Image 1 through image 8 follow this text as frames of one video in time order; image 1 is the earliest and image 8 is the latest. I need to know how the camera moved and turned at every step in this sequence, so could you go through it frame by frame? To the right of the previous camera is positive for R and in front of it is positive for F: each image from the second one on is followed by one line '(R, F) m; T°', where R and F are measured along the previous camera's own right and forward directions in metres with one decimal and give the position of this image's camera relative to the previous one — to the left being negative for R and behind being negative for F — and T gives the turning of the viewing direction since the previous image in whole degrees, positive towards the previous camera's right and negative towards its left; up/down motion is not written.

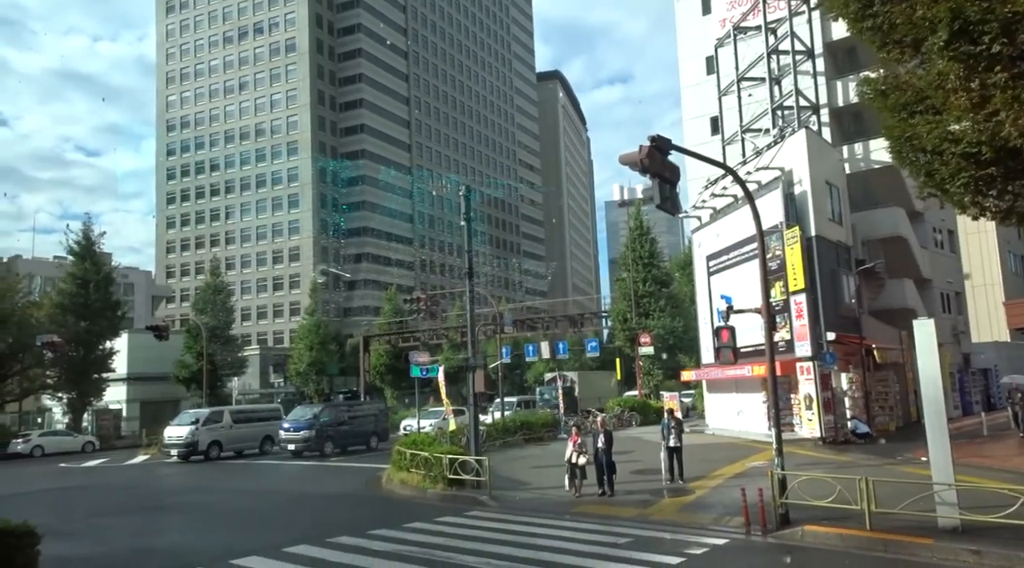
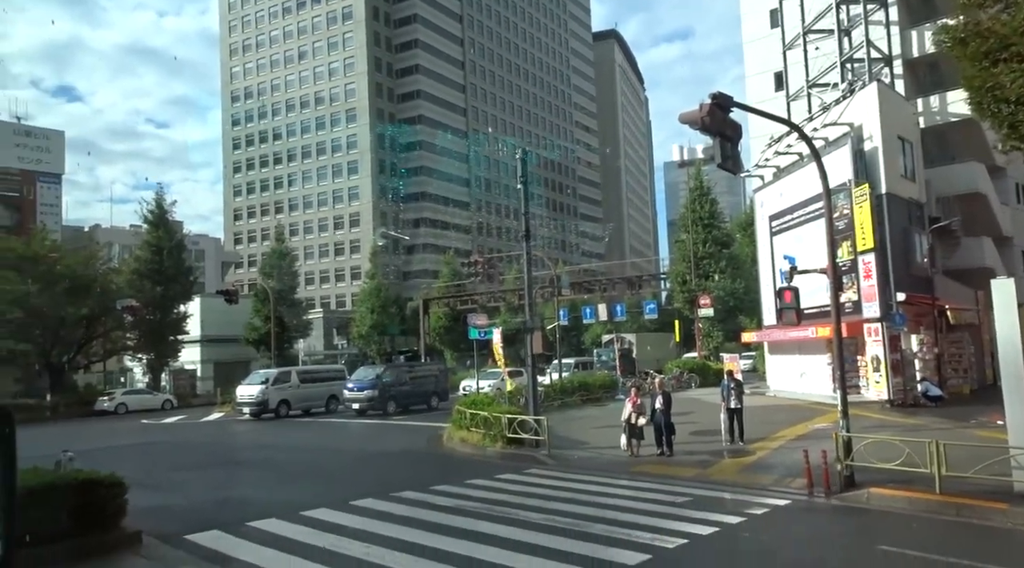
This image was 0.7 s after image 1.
(0.0, 0.0) m; -4°
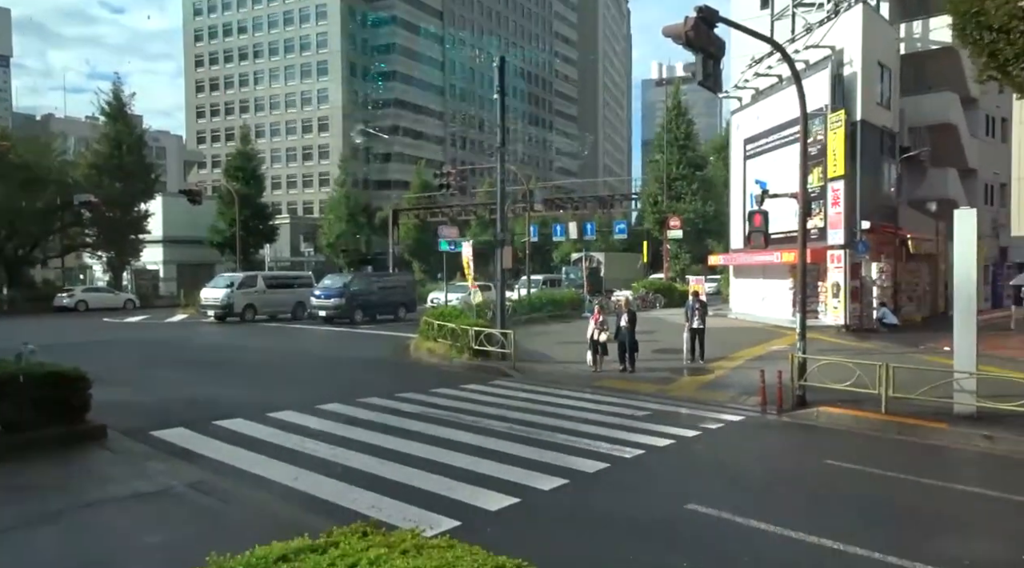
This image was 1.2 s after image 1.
(0.0, 0.0) m; +2°
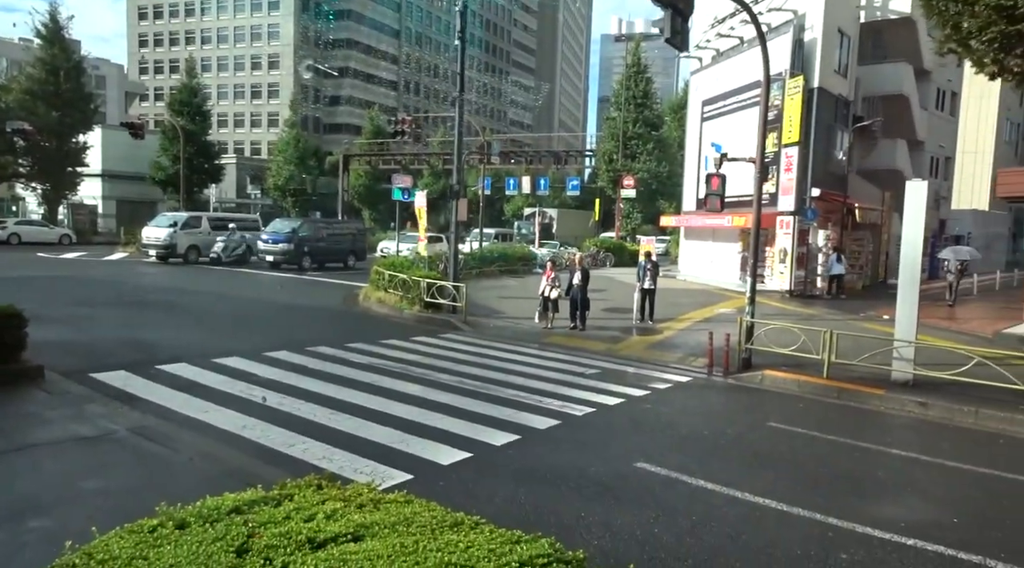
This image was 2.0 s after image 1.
(-0.1, +0.1) m; +4°
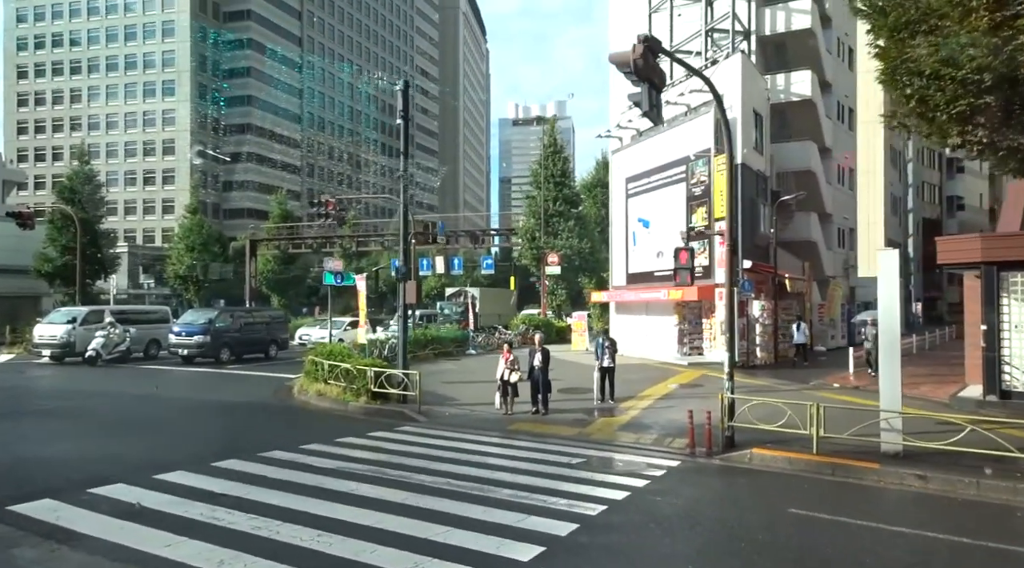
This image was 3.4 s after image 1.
(-1.0, +0.8) m; +7°
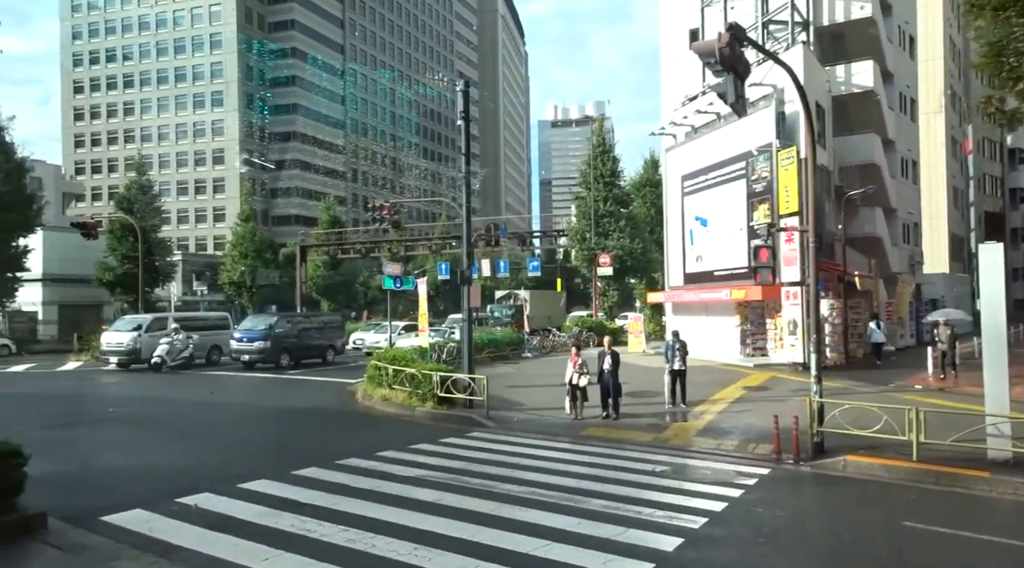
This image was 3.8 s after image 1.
(-0.6, +0.3) m; -3°
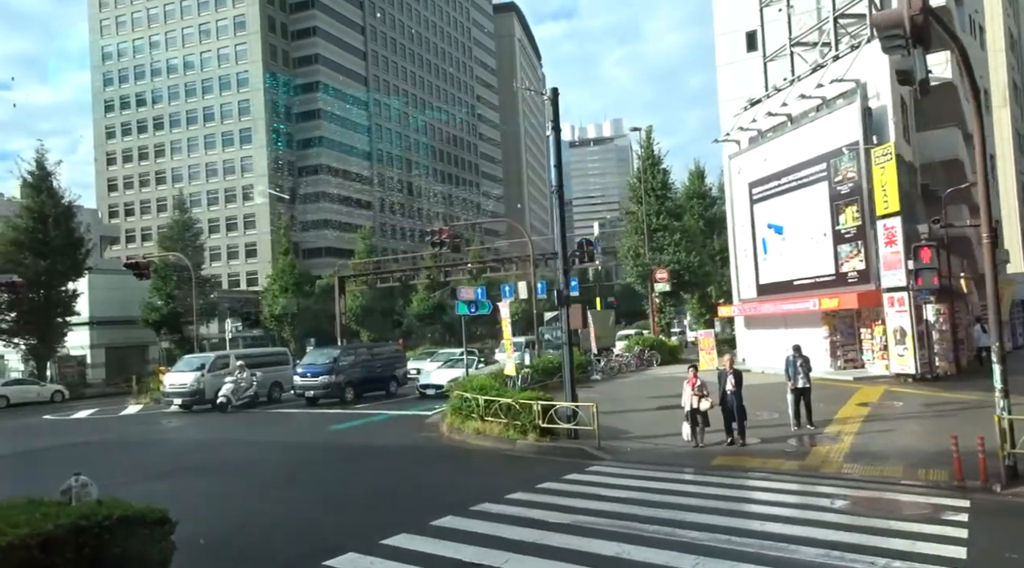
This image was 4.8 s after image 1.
(-1.6, +1.3) m; -2°
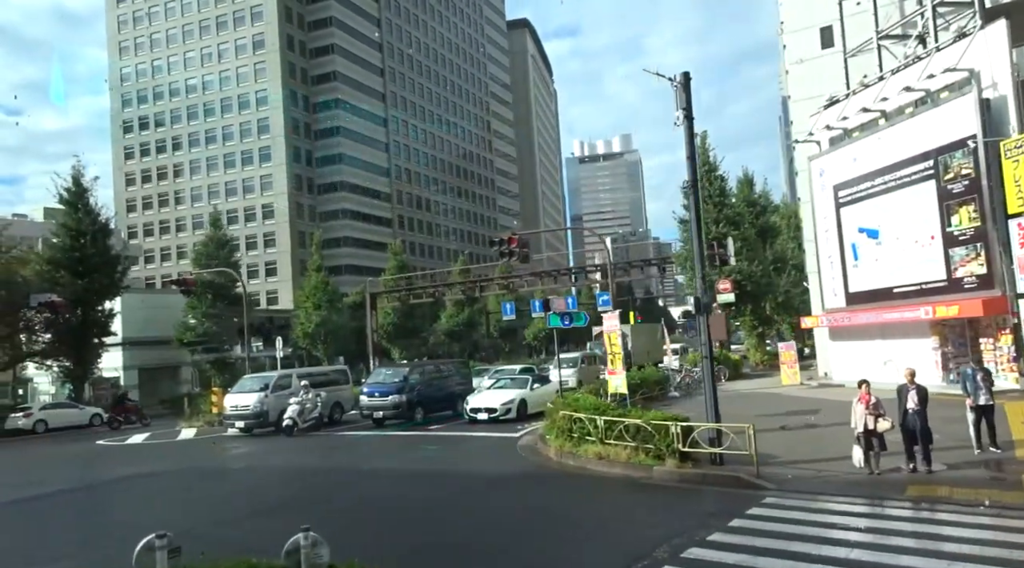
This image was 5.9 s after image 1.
(-2.3, +1.7) m; -1°
